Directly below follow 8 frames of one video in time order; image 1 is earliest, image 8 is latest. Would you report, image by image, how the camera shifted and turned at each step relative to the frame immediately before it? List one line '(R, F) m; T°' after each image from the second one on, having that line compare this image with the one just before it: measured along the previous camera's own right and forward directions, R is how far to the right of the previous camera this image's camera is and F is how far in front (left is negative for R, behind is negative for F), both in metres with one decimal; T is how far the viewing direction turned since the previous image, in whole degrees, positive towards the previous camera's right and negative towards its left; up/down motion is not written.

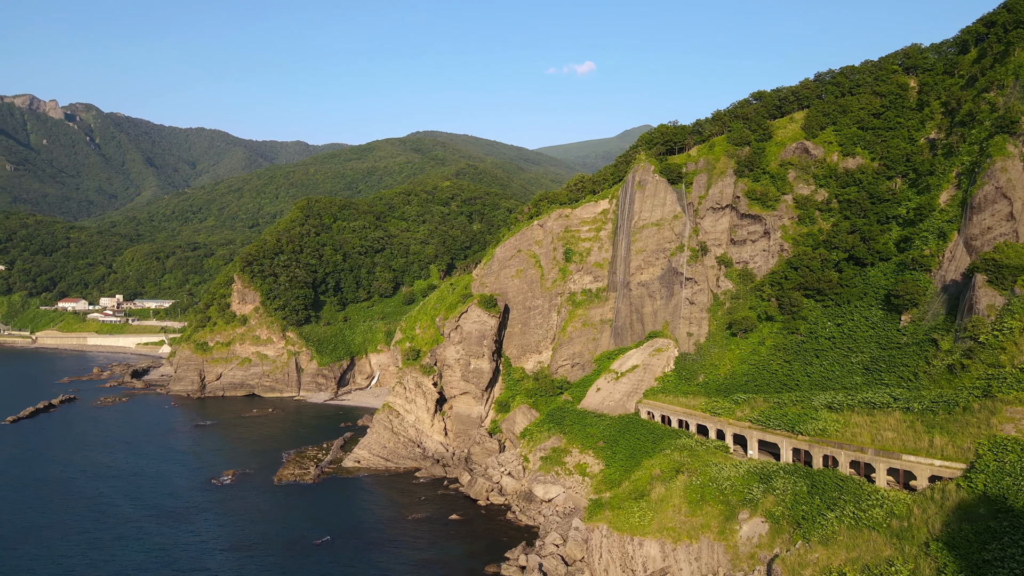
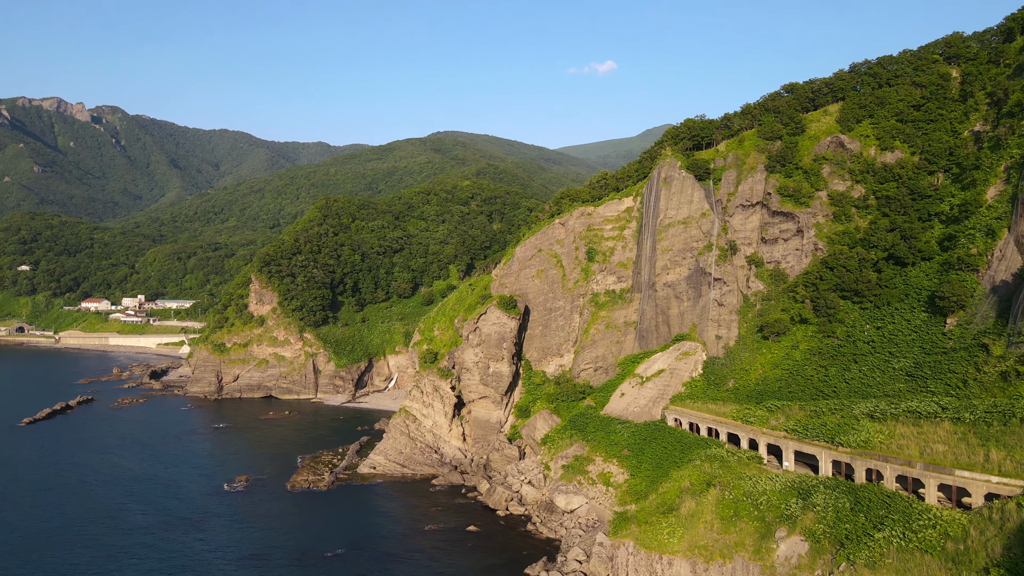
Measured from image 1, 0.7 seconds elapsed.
(0.0, +1.6) m; -2°
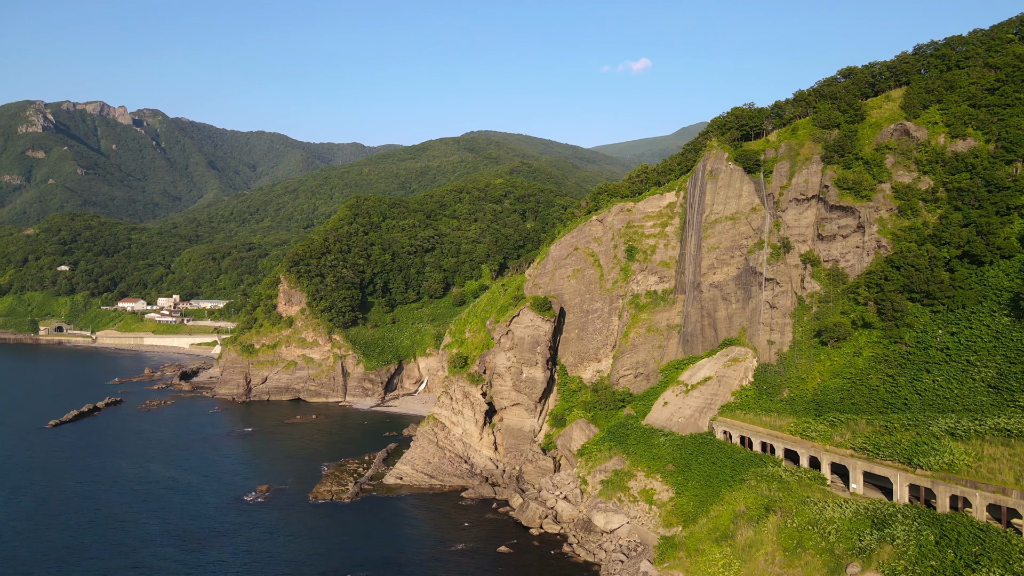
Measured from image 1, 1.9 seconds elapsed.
(0.0, +2.6) m; -3°
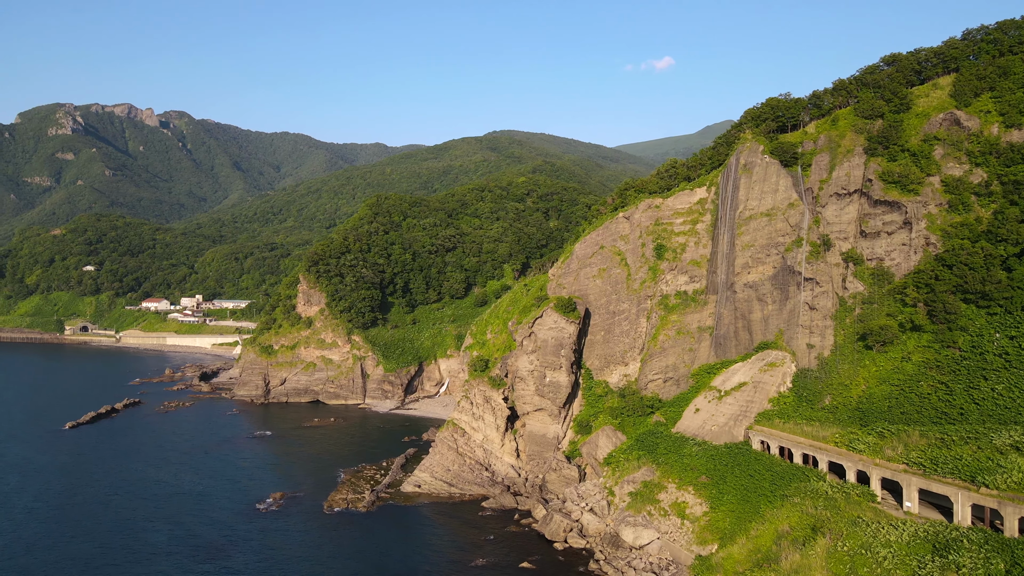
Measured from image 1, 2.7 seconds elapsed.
(0.0, +1.8) m; -2°
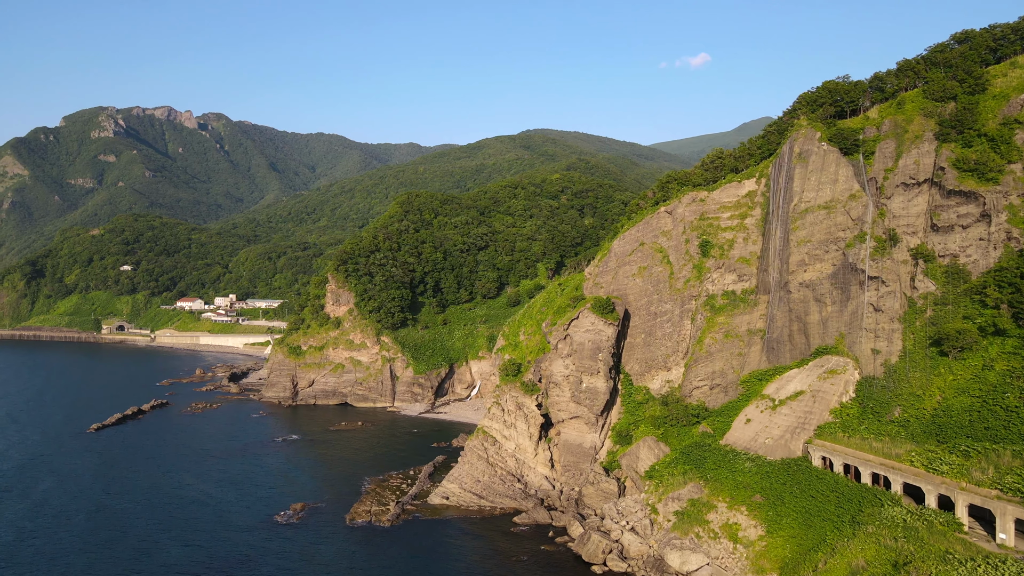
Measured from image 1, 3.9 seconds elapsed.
(0.0, +2.5) m; -3°
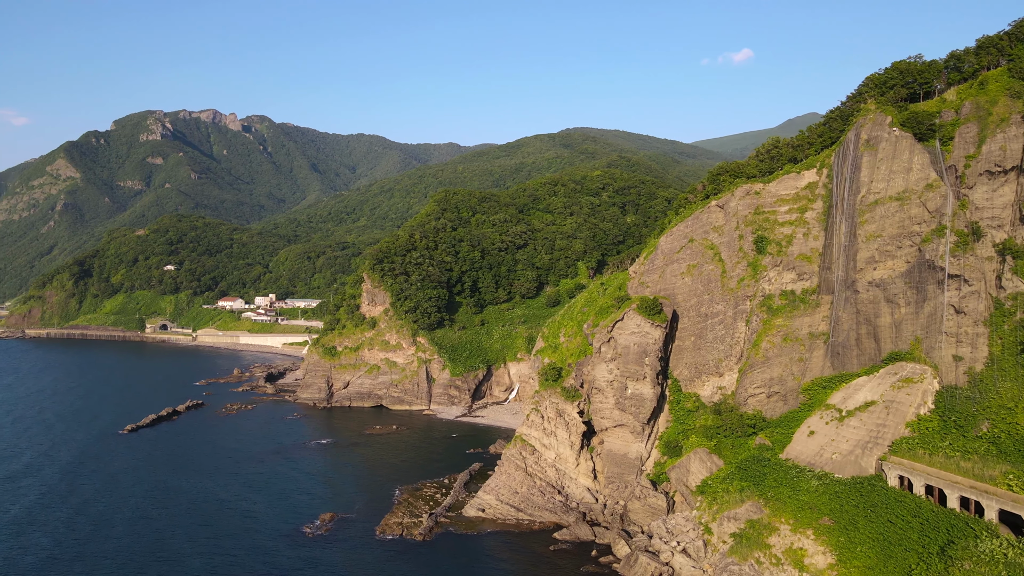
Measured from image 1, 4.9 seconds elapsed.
(0.0, +2.3) m; -3°
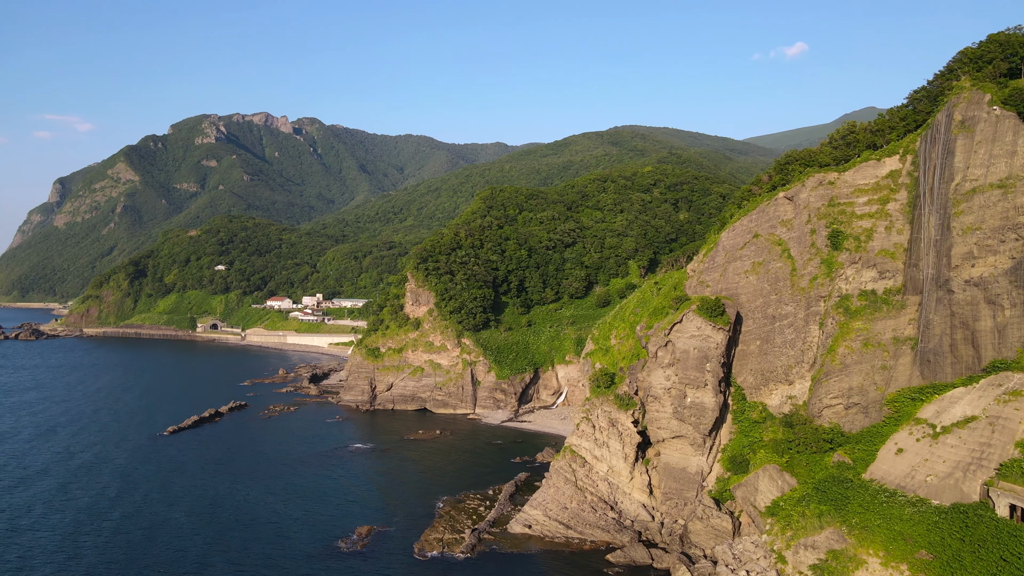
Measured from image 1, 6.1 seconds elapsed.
(-0.1, +2.5) m; -4°
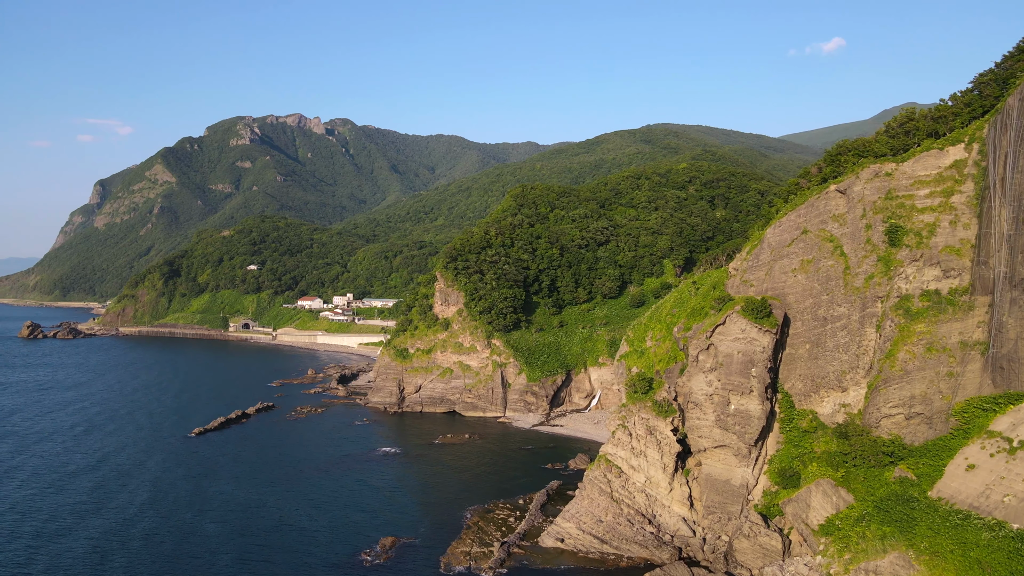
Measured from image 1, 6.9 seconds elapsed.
(0.0, +1.8) m; -2°
